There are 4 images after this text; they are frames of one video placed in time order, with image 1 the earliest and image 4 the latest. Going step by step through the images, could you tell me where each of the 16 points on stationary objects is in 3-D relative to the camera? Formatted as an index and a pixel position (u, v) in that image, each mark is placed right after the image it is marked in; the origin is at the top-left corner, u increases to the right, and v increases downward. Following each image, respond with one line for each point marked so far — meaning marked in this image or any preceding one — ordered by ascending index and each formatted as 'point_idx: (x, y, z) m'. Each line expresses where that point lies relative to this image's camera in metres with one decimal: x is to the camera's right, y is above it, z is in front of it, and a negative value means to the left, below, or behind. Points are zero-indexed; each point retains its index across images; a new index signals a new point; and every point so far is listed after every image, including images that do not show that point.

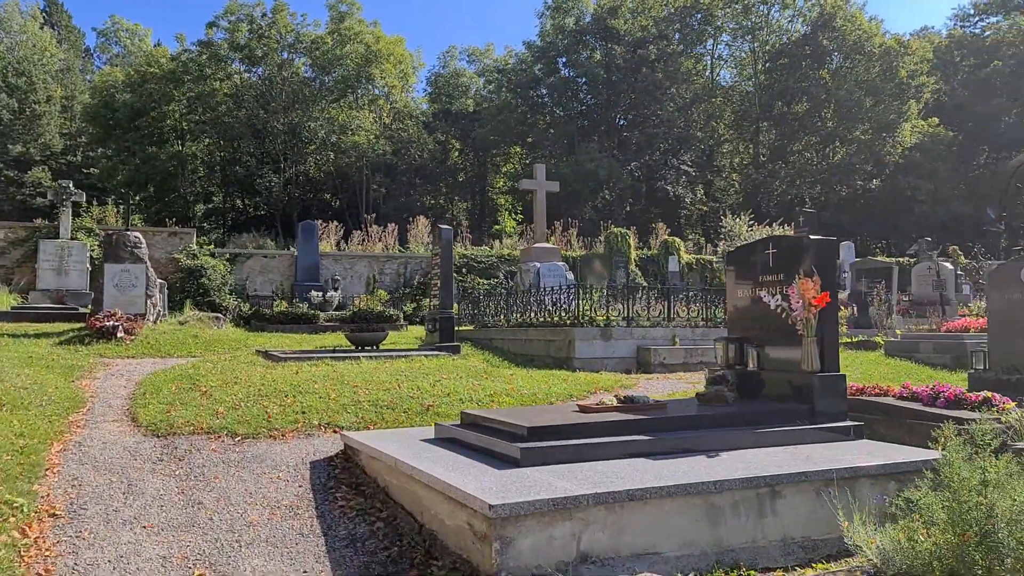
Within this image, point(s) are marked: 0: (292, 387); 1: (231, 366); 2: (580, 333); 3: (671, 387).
0: (-2.5, -1.2, +8.1) m
1: (-3.9, -1.1, +9.8) m
2: (+1.1, -0.7, +11.0) m
3: (+2.1, -1.3, +9.2) m
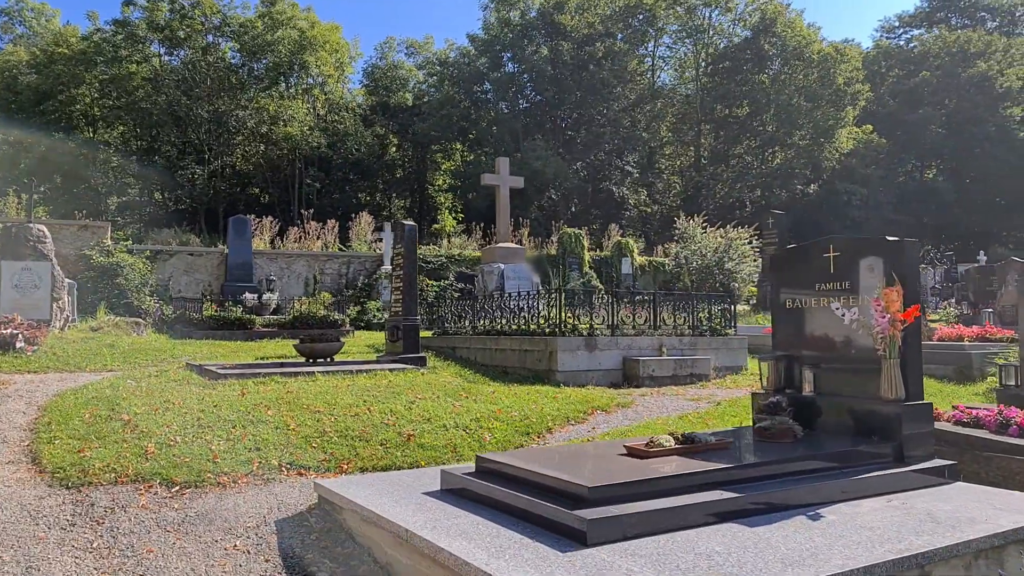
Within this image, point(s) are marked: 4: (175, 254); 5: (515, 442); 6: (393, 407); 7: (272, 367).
0: (-2.6, -1.2, +6.7) m
1: (-4.2, -1.1, +8.3) m
2: (+0.7, -0.8, +9.9) m
3: (+1.9, -1.4, +8.3) m
4: (-9.6, +1.0, +20.0) m
5: (0.0, -1.5, +6.7) m
6: (-1.3, -1.3, +7.4) m
7: (-3.3, -1.1, +9.5) m
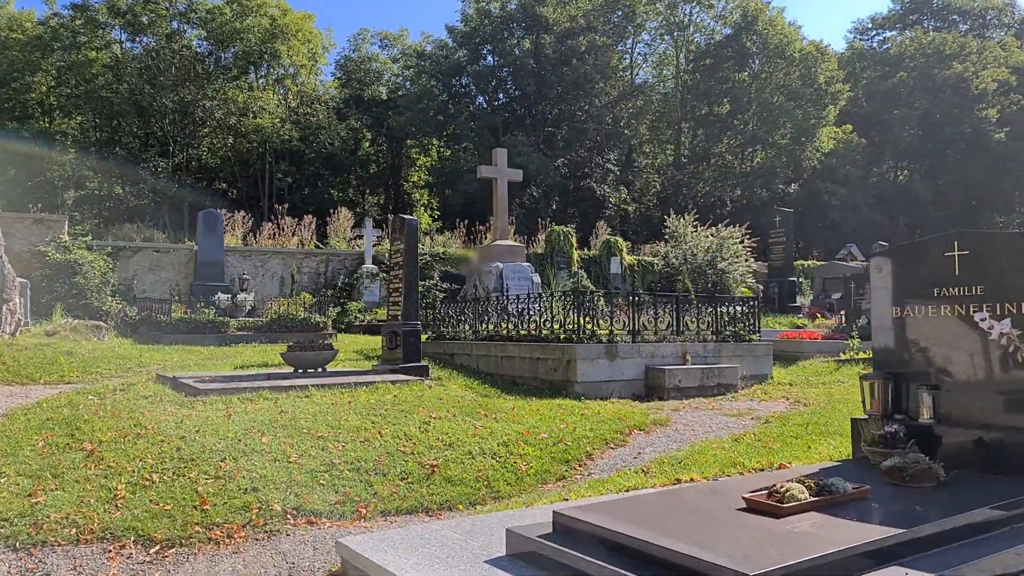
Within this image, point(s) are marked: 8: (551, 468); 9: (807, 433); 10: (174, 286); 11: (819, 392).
0: (-2.3, -1.2, +5.6) m
1: (-3.9, -1.2, +7.1) m
2: (+0.9, -0.8, +8.9) m
3: (+2.1, -1.4, +7.4) m
4: (-9.9, +1.0, +18.5) m
5: (+0.3, -1.5, +5.8) m
6: (-1.0, -1.3, +6.4) m
7: (-3.1, -1.1, +8.4) m
8: (+0.3, -1.5, +5.8) m
9: (+2.8, -1.4, +6.7) m
10: (-9.2, +0.1, +19.1) m
11: (+4.1, -1.4, +9.4) m
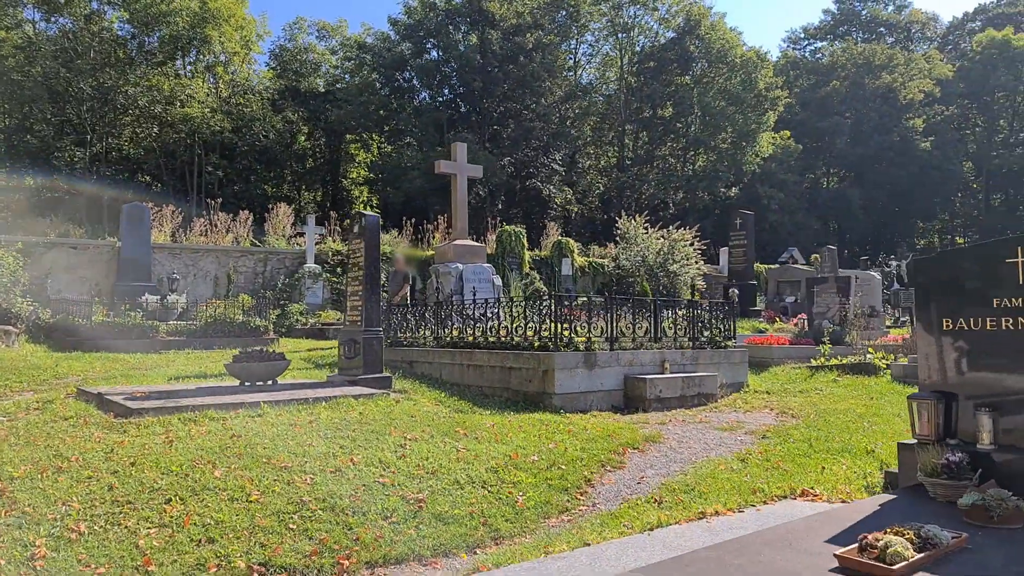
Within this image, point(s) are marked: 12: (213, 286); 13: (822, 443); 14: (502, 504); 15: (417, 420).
0: (-2.3, -1.3, +4.7) m
1: (-4.1, -1.2, +6.1) m
2: (+0.6, -0.8, +8.3) m
3: (+1.9, -1.5, +6.9) m
4: (-11.0, +1.0, +16.9) m
5: (+0.3, -1.6, +5.1) m
6: (-1.1, -1.3, +5.6) m
7: (-3.3, -1.1, +7.4) m
8: (+0.3, -1.5, +5.1) m
9: (+2.7, -1.4, +6.2) m
10: (-10.4, +0.1, +17.5) m
11: (+3.7, -1.5, +9.0) m
12: (-8.0, +0.1, +18.7) m
13: (+2.9, -1.4, +6.5) m
14: (-0.1, -1.5, +4.9) m
15: (-0.9, -1.3, +6.8) m
